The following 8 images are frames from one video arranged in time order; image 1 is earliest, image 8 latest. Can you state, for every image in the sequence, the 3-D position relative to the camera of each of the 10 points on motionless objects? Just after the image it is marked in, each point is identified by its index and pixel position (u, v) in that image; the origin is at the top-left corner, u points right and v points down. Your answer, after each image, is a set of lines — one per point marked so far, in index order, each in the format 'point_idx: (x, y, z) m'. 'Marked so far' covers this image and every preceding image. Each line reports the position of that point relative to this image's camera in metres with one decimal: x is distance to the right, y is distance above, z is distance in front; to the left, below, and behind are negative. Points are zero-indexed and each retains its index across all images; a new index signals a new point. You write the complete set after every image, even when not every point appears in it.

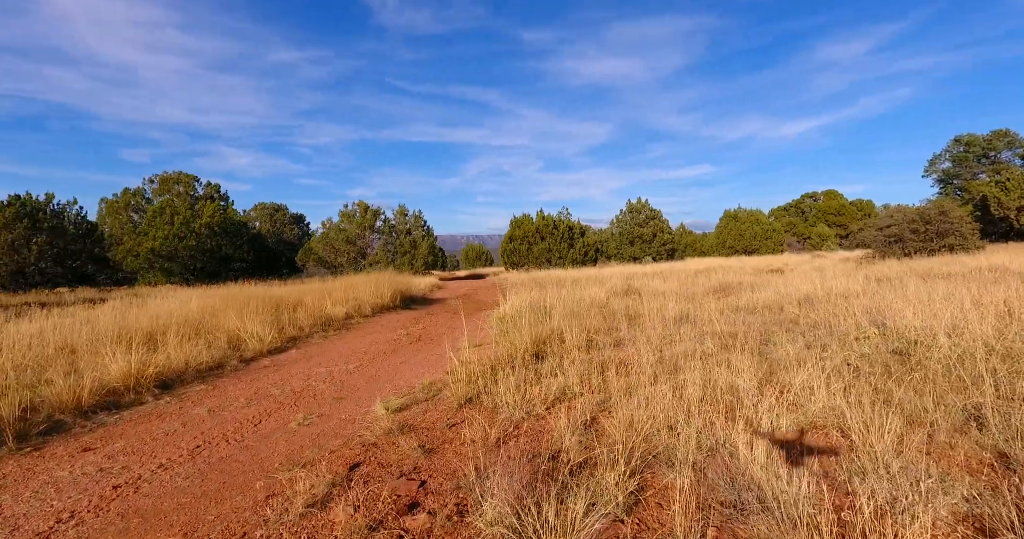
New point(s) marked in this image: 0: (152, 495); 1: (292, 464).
0: (-2.5, -1.6, +3.3) m
1: (-1.7, -1.5, +3.7) m
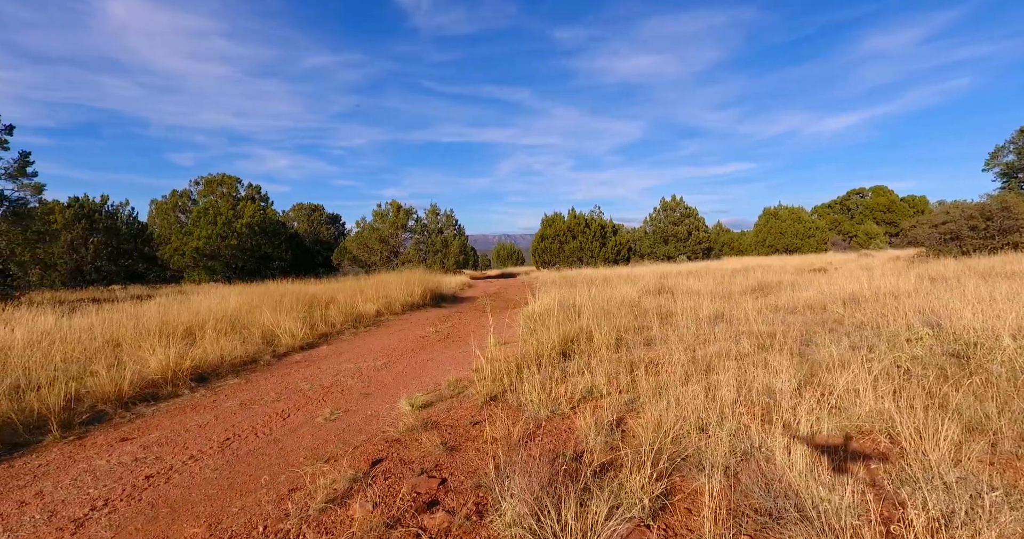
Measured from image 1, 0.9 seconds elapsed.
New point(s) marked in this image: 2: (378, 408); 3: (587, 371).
0: (-2.3, -1.5, +3.4) m
1: (-1.5, -1.4, +3.7) m
2: (-1.4, -1.4, +5.0) m
3: (+0.8, -1.1, +5.0) m
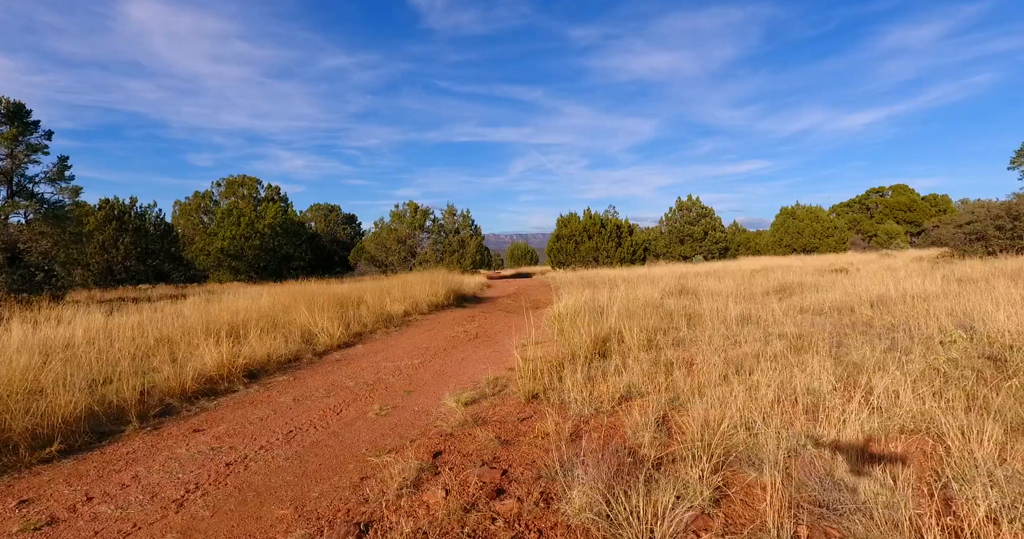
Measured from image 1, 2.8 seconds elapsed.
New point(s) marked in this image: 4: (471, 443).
0: (-1.9, -1.6, +3.7) m
1: (-1.1, -1.5, +4.0) m
2: (-1.0, -1.5, +5.3) m
3: (+1.2, -1.1, +5.3) m
4: (-0.3, -1.4, +3.8) m
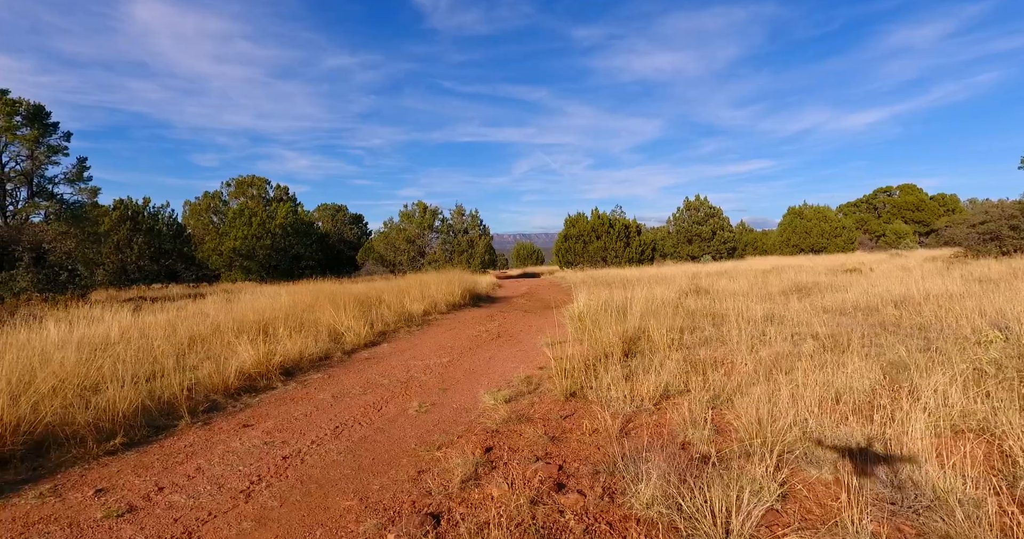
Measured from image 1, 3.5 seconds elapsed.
0: (-1.5, -1.6, +3.8) m
1: (-0.7, -1.5, +4.1) m
2: (-0.5, -1.5, +5.4) m
3: (+1.6, -1.1, +5.3) m
4: (+0.1, -1.4, +3.9) m
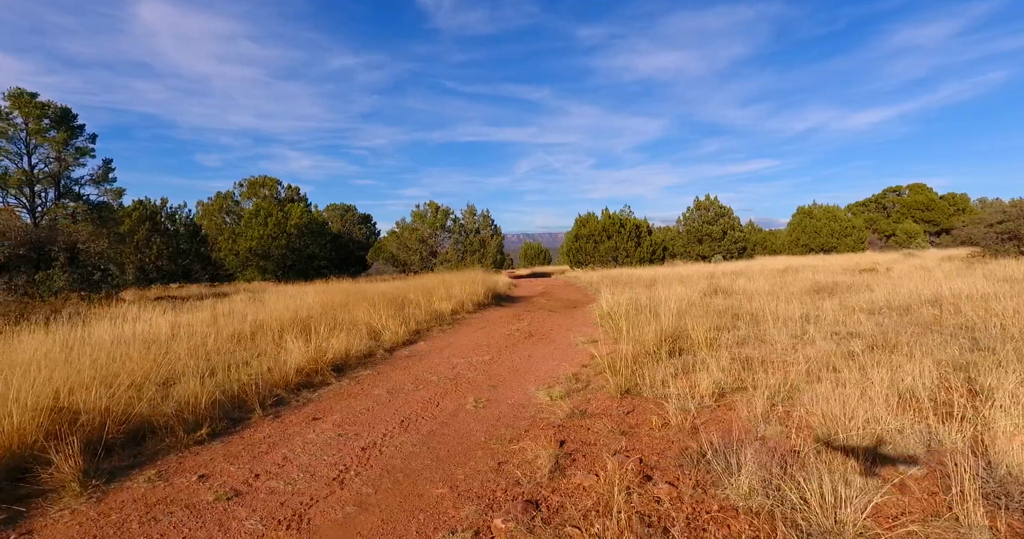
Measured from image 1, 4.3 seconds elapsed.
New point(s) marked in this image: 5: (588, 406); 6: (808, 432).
0: (-0.9, -1.6, +4.0) m
1: (-0.1, -1.5, +4.3) m
2: (+0.1, -1.5, +5.6) m
3: (+2.2, -1.1, +5.5) m
4: (+0.6, -1.4, +4.1) m
5: (+0.8, -1.4, +4.9) m
6: (+2.0, -1.1, +3.4) m
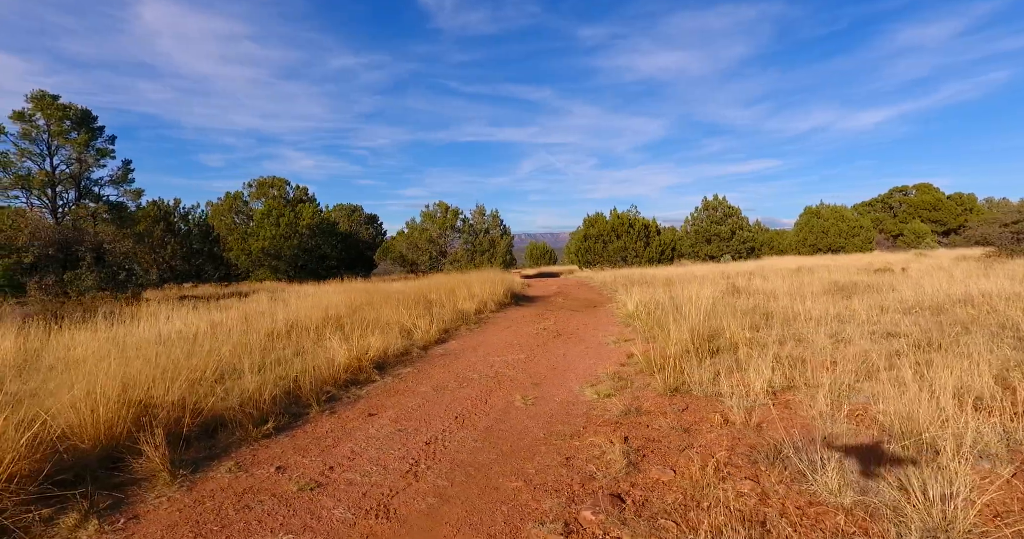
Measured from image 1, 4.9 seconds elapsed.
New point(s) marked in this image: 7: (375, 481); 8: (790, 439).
0: (-0.4, -1.5, +4.1) m
1: (+0.4, -1.5, +4.3) m
2: (+0.6, -1.5, +5.6) m
3: (+2.8, -1.1, +5.5) m
4: (+1.2, -1.4, +4.2) m
5: (+1.3, -1.4, +4.9) m
6: (+2.6, -1.1, +3.5) m
7: (-1.0, -1.6, +3.6) m
8: (+1.9, -1.2, +3.4) m
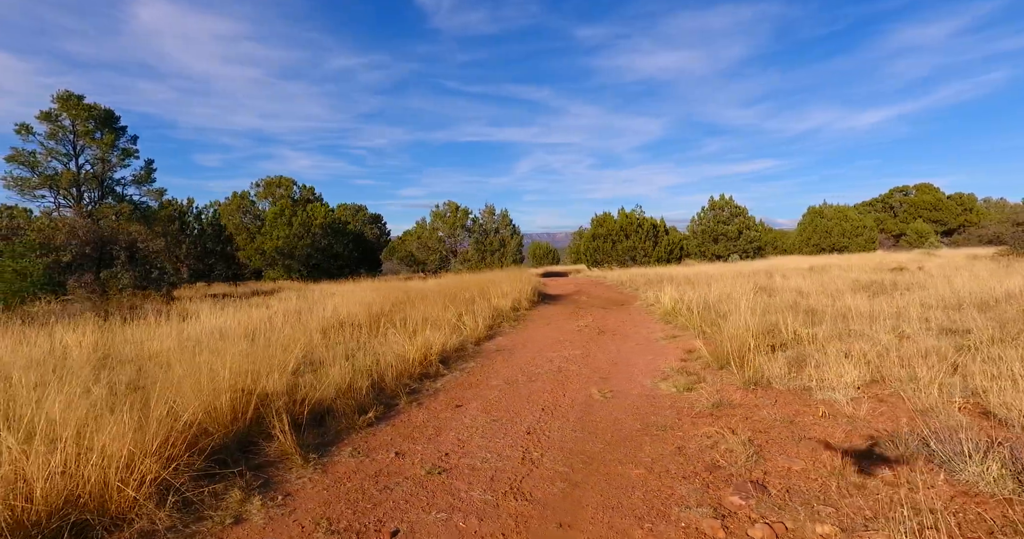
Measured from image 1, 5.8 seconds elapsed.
0: (+0.5, -1.5, +4.2) m
1: (+1.3, -1.4, +4.4) m
2: (+1.5, -1.4, +5.7) m
3: (+3.7, -1.0, +5.6) m
4: (+2.1, -1.3, +4.3) m
5: (+2.2, -1.3, +5.0) m
6: (+3.5, -1.1, +3.6) m
7: (-0.1, -1.5, +3.7) m
8: (+2.8, -1.1, +3.5) m
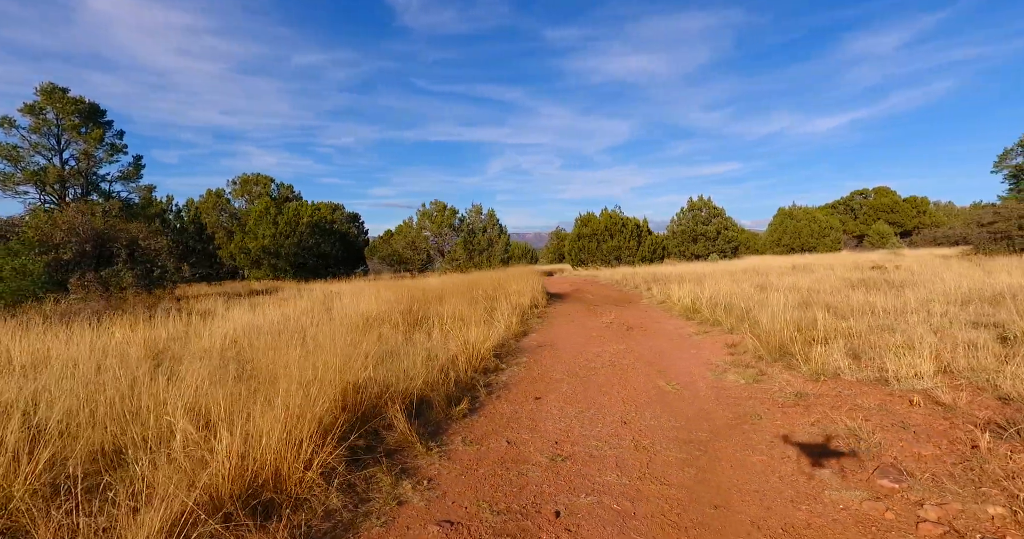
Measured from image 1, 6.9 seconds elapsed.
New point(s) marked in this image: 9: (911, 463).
0: (+1.4, -1.4, +4.3) m
1: (+2.2, -1.4, +4.6) m
2: (+2.3, -1.3, +5.9) m
3: (+4.5, -1.0, +5.9) m
4: (+3.0, -1.2, +4.5) m
5: (+3.1, -1.2, +5.2) m
6: (+4.4, -1.0, +3.8) m
7: (+0.8, -1.5, +3.8) m
8: (+3.8, -1.1, +3.7) m
9: (+2.7, -1.3, +3.3) m
